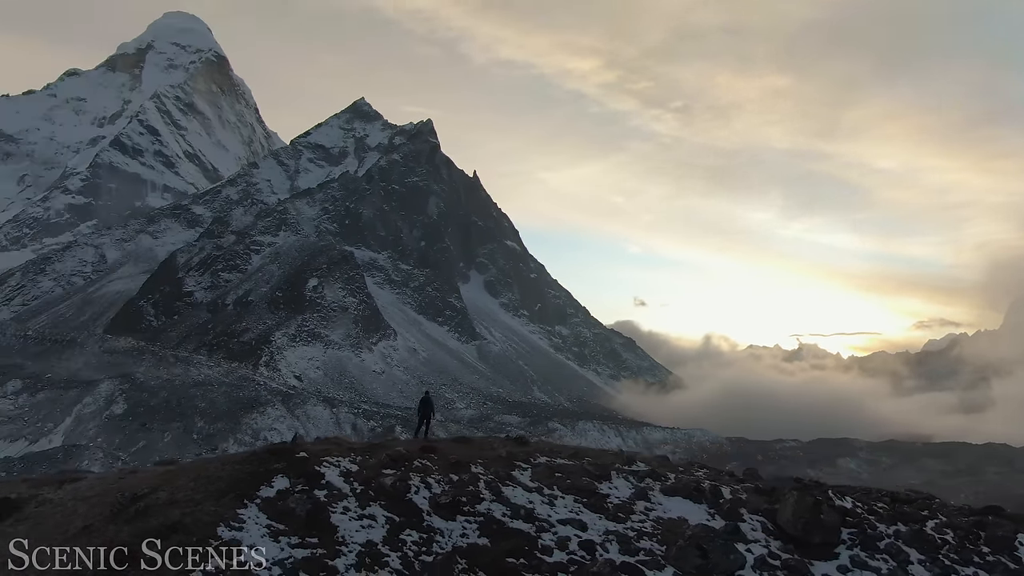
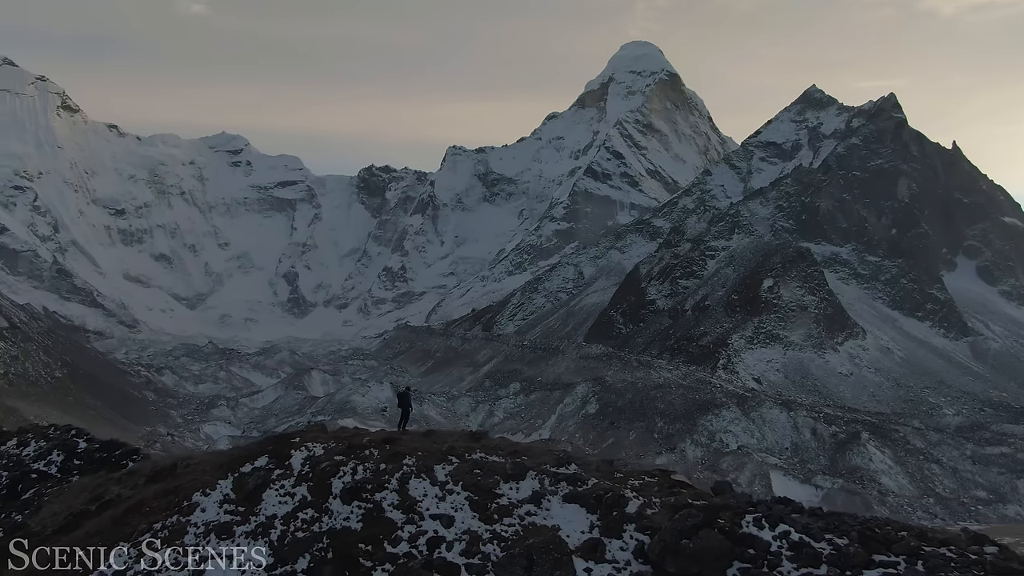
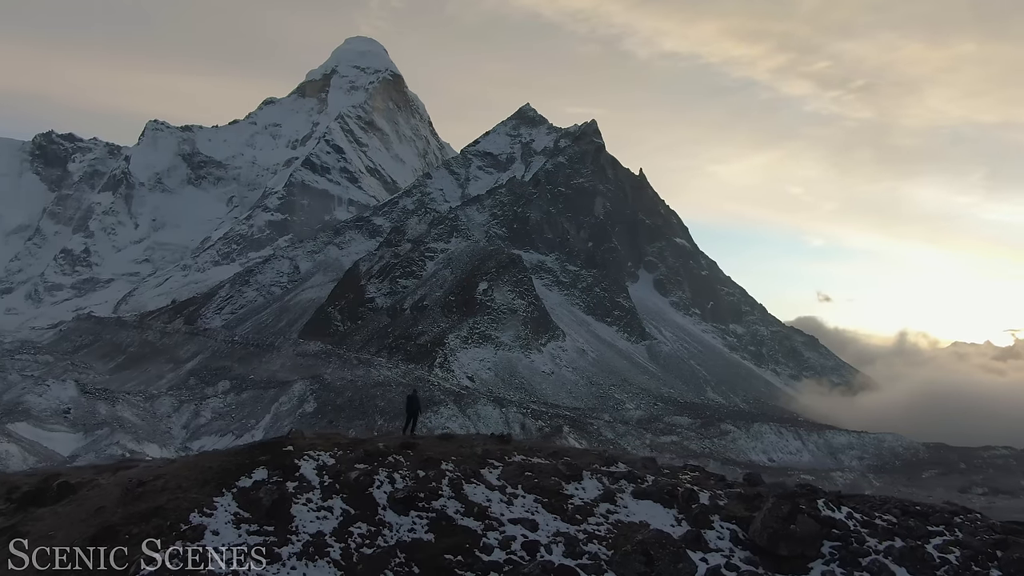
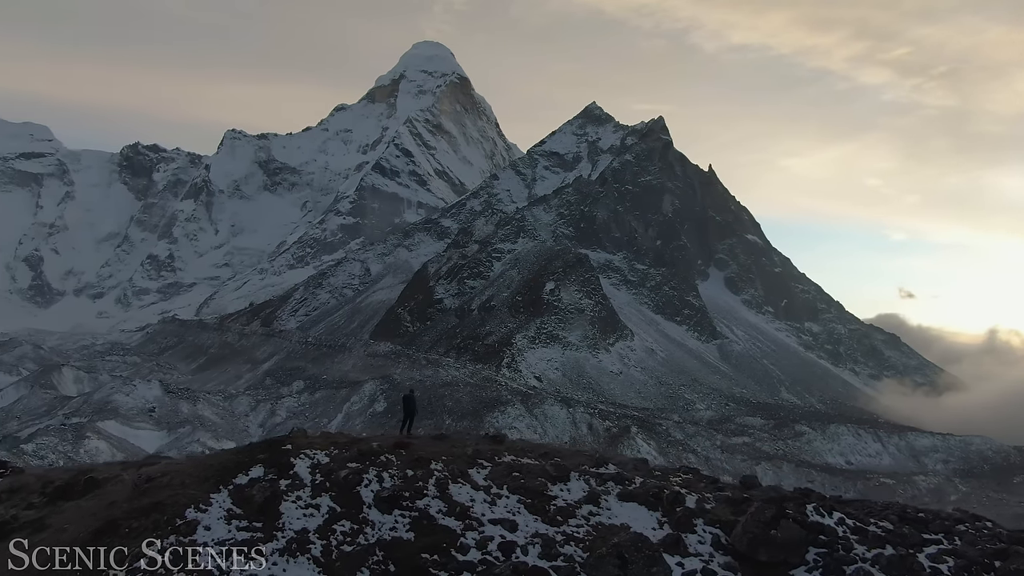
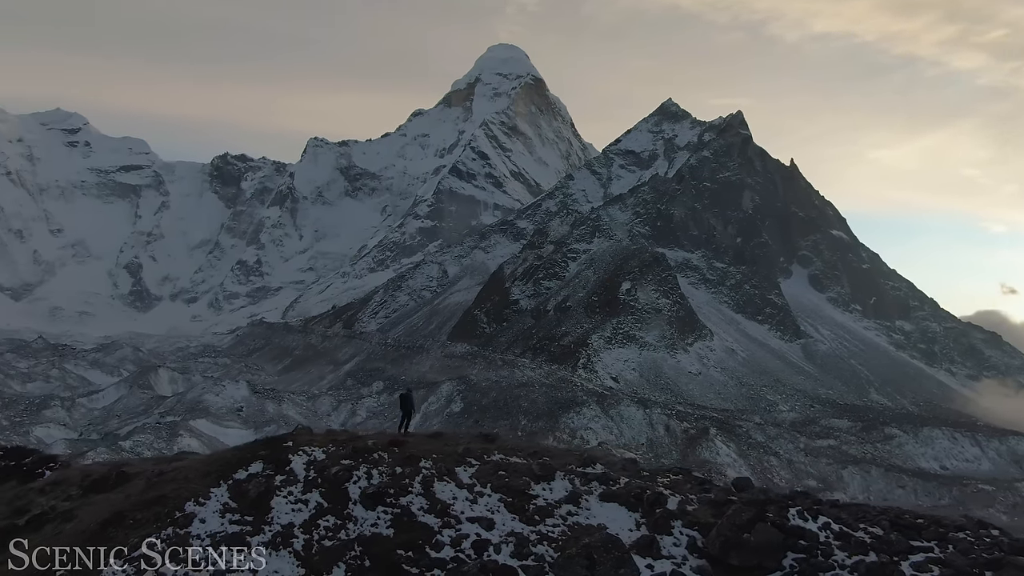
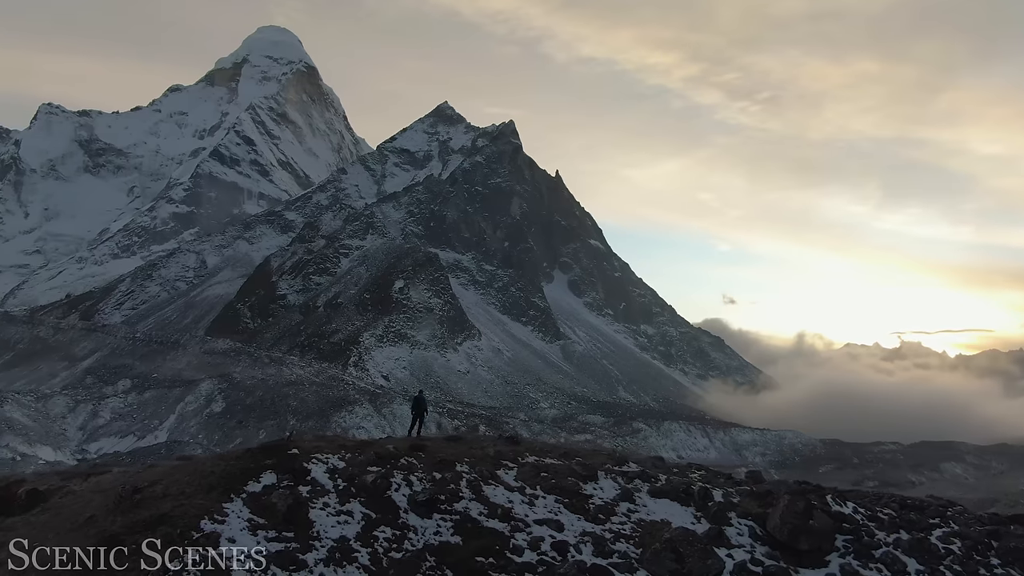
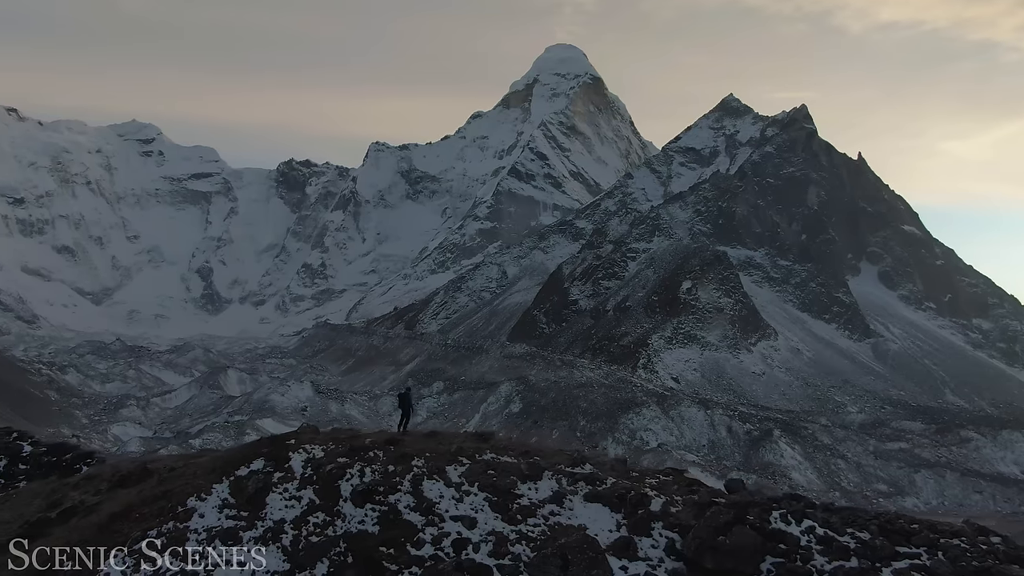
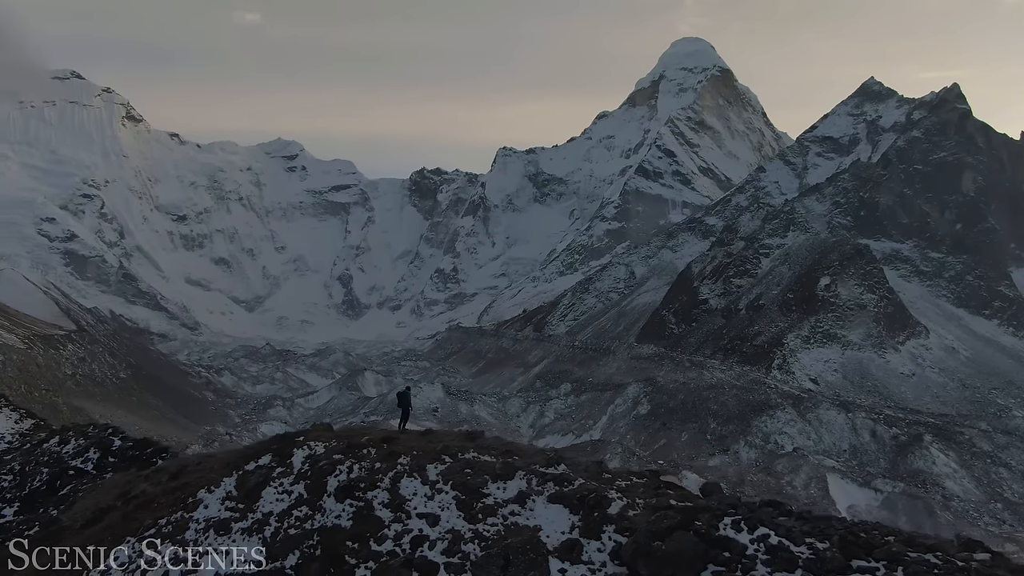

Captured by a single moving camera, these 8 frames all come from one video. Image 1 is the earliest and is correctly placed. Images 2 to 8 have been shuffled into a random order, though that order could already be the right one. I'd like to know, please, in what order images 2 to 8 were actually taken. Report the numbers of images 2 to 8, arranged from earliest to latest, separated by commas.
6, 3, 4, 5, 7, 2, 8
